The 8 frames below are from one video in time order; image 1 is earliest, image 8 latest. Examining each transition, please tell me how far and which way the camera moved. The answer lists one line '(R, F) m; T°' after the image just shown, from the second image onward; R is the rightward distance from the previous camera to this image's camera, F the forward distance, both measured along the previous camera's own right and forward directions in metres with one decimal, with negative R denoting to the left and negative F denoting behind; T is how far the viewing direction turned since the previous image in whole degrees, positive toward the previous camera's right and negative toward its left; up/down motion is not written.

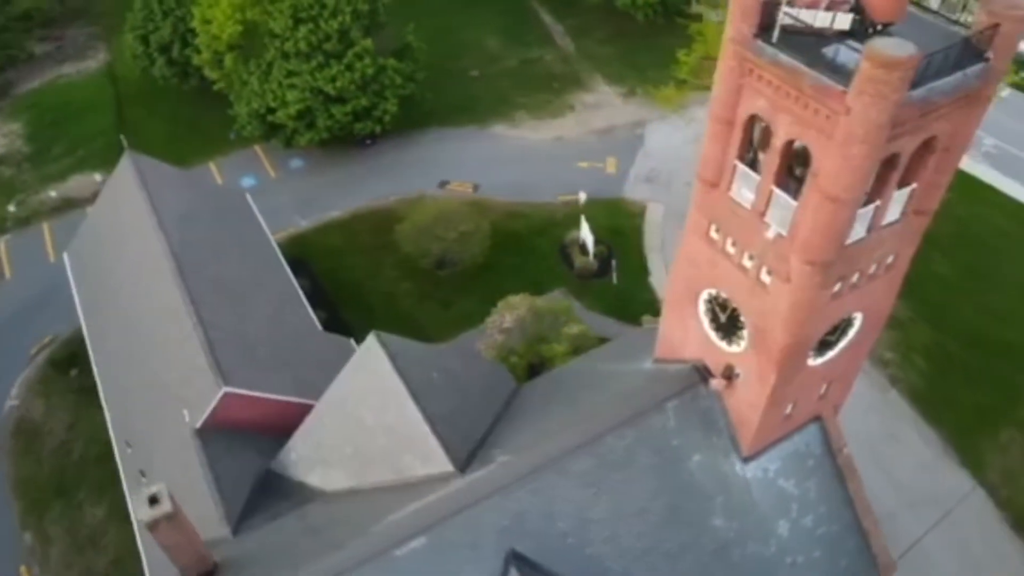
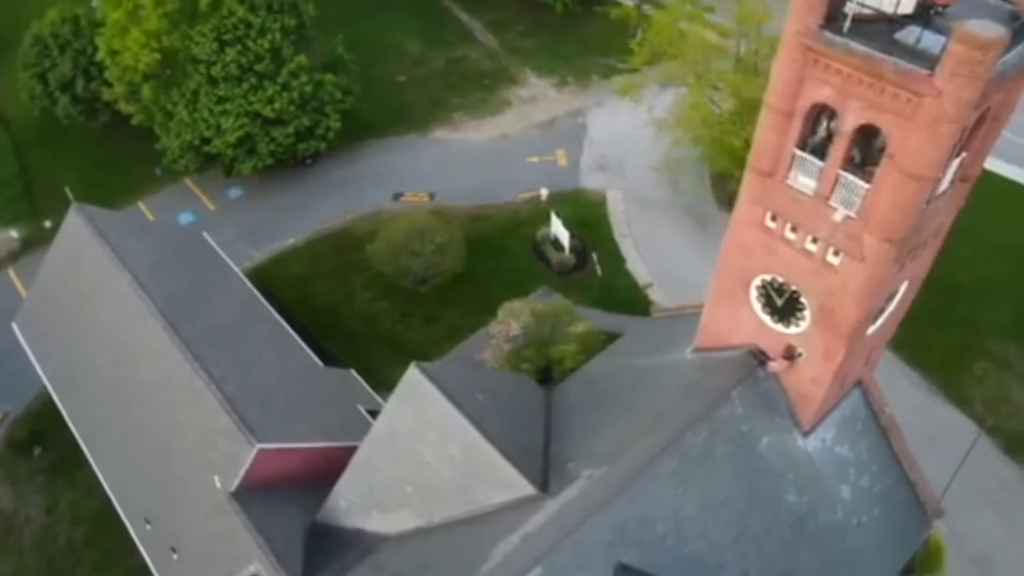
(-3.7, +0.6) m; +7°
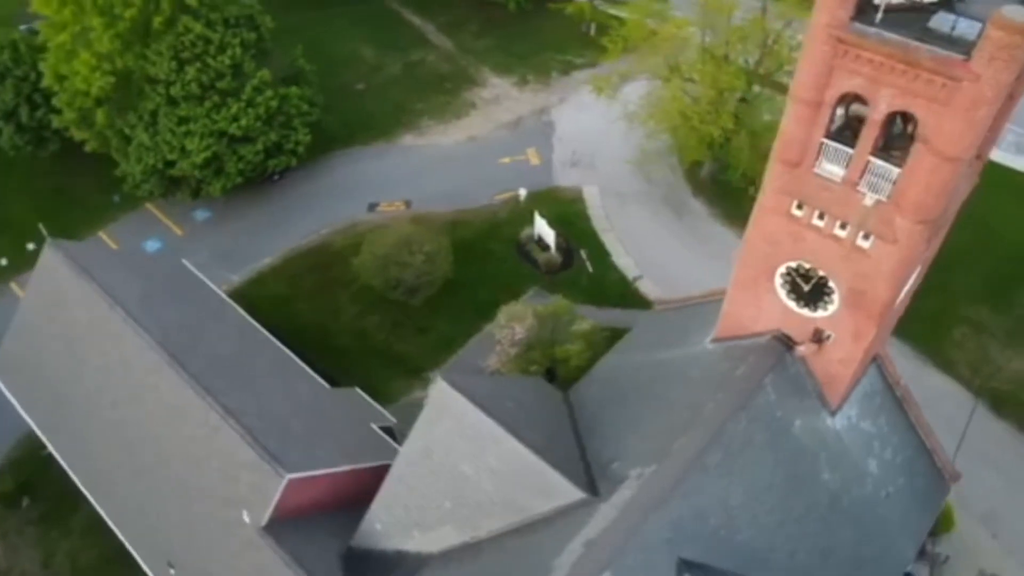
(-2.2, +0.2) m; +4°
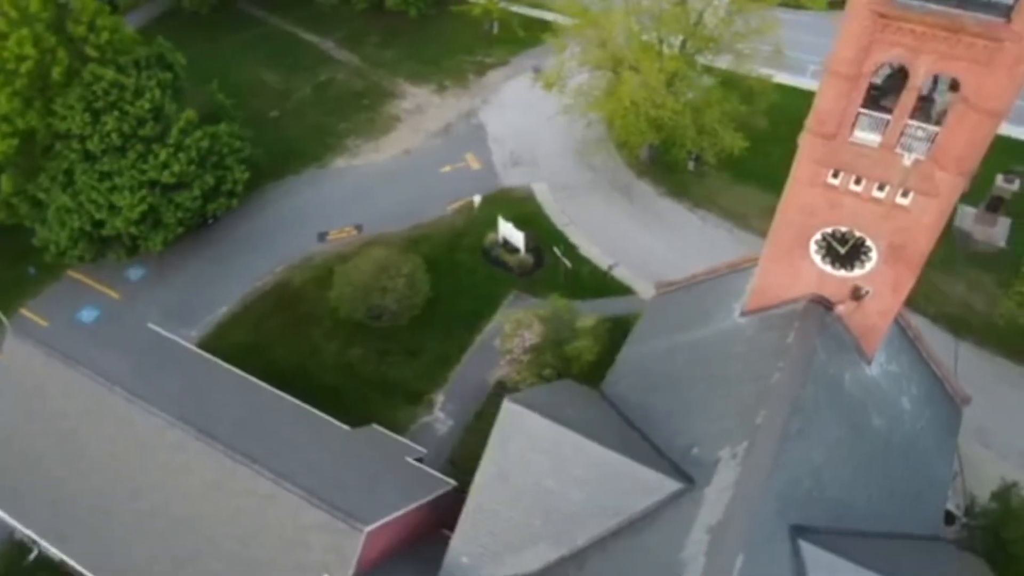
(-4.4, +0.5) m; +9°
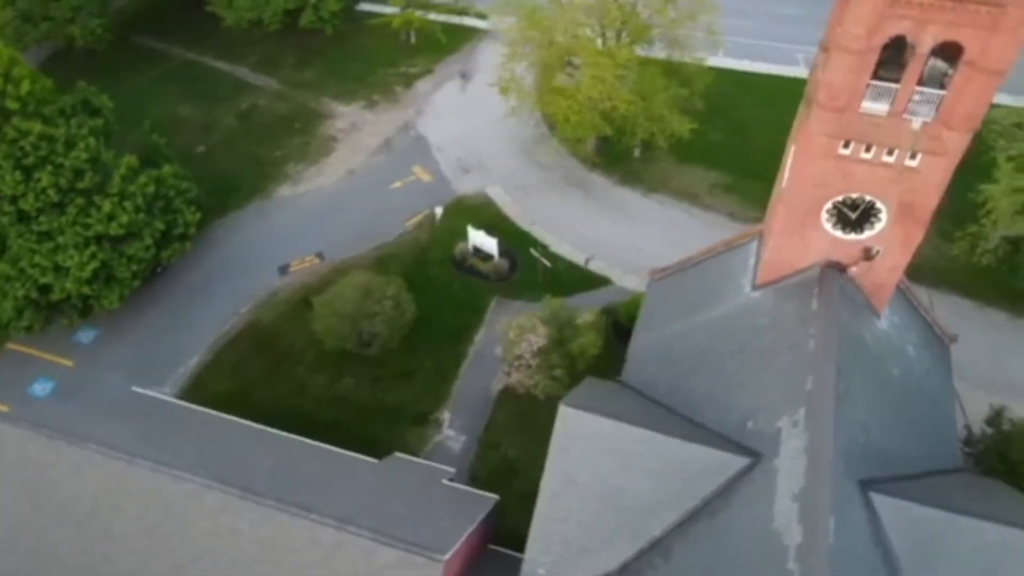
(-3.7, +0.3) m; +8°
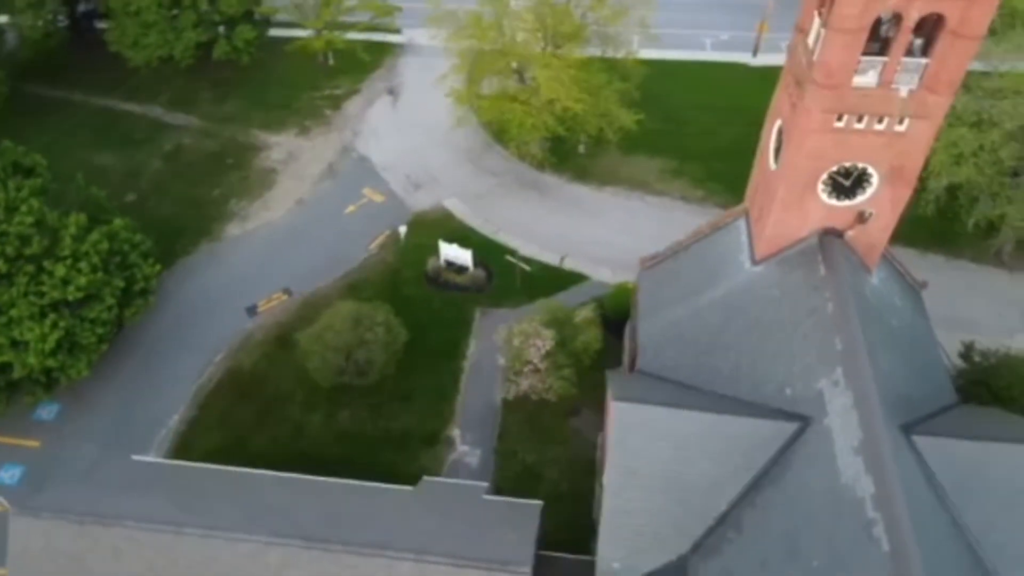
(-3.7, +0.1) m; +8°
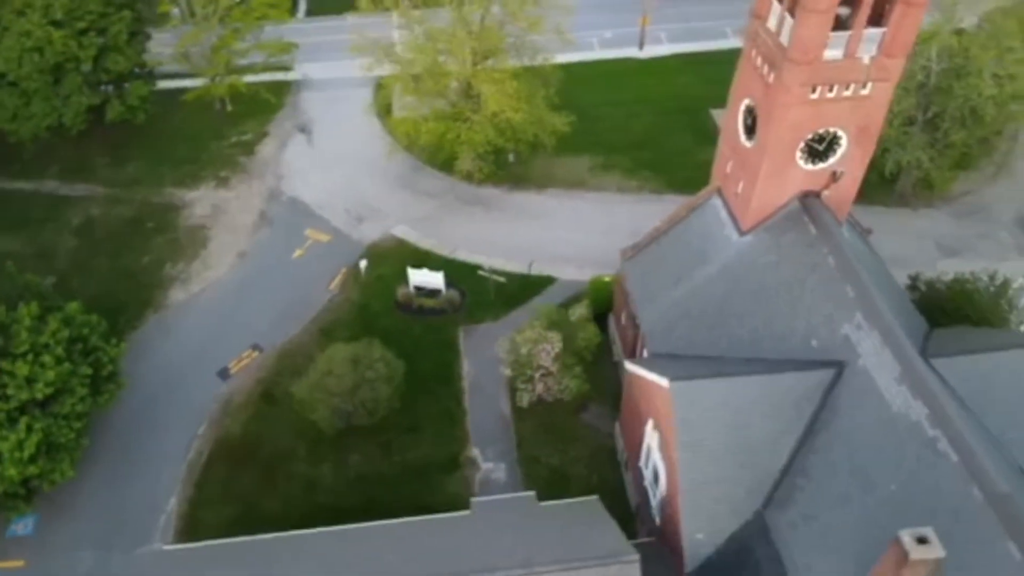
(-4.9, -0.1) m; +10°
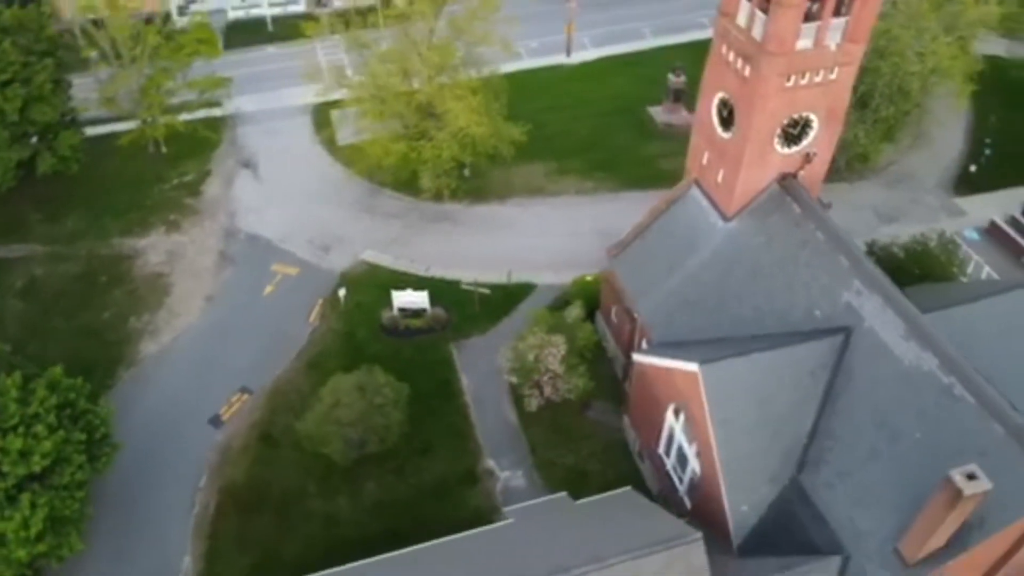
(-3.4, -0.3) m; +7°
